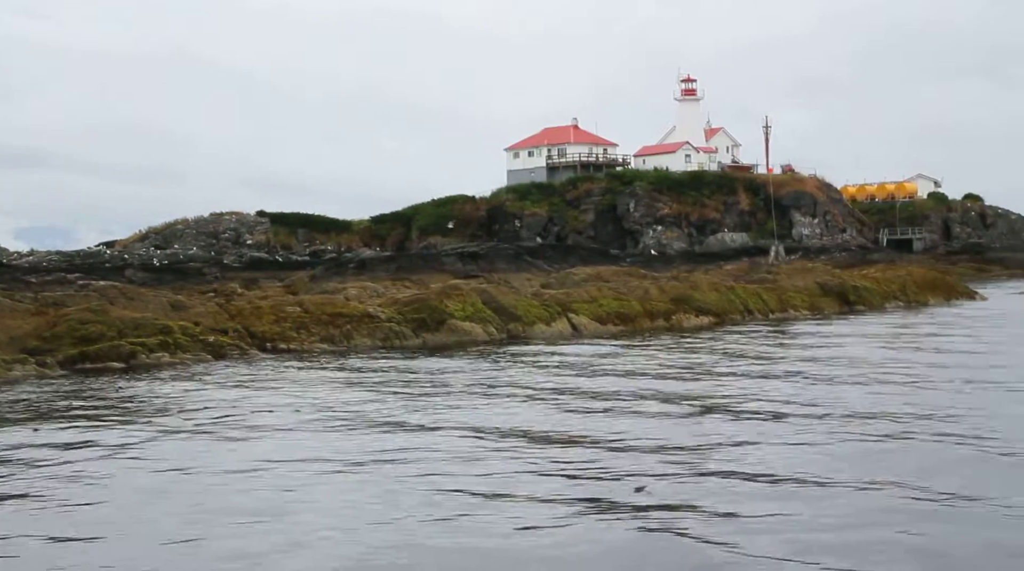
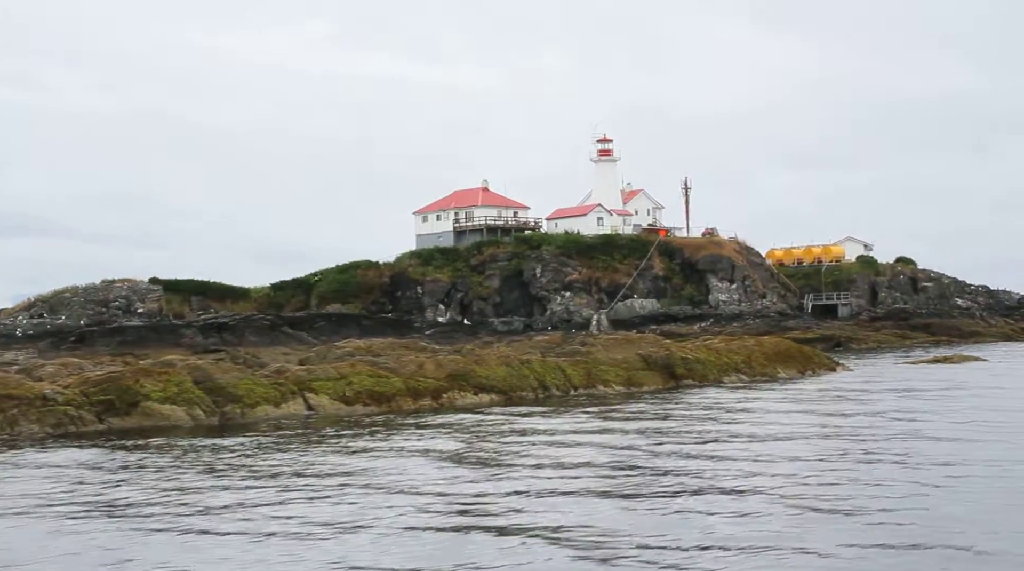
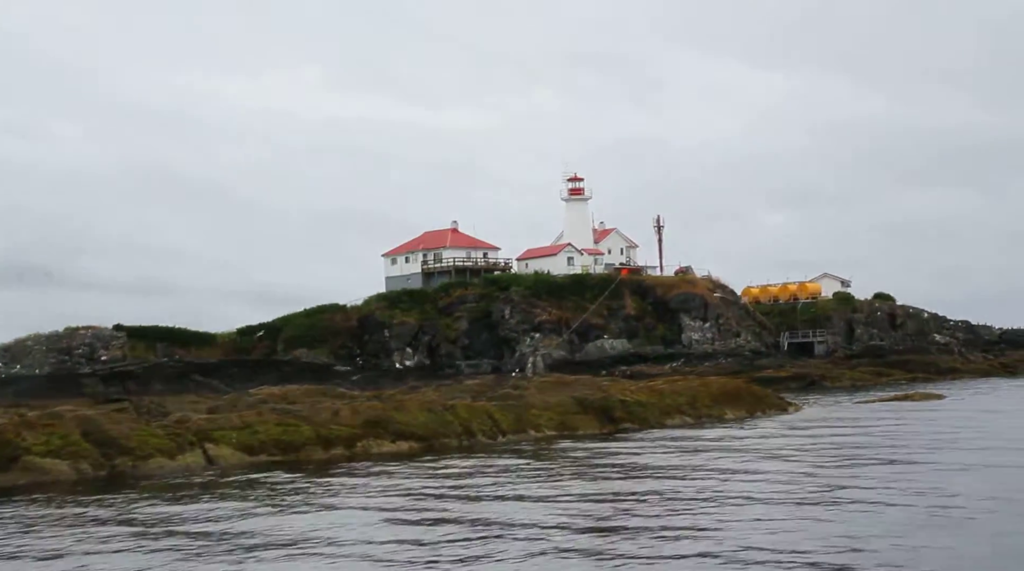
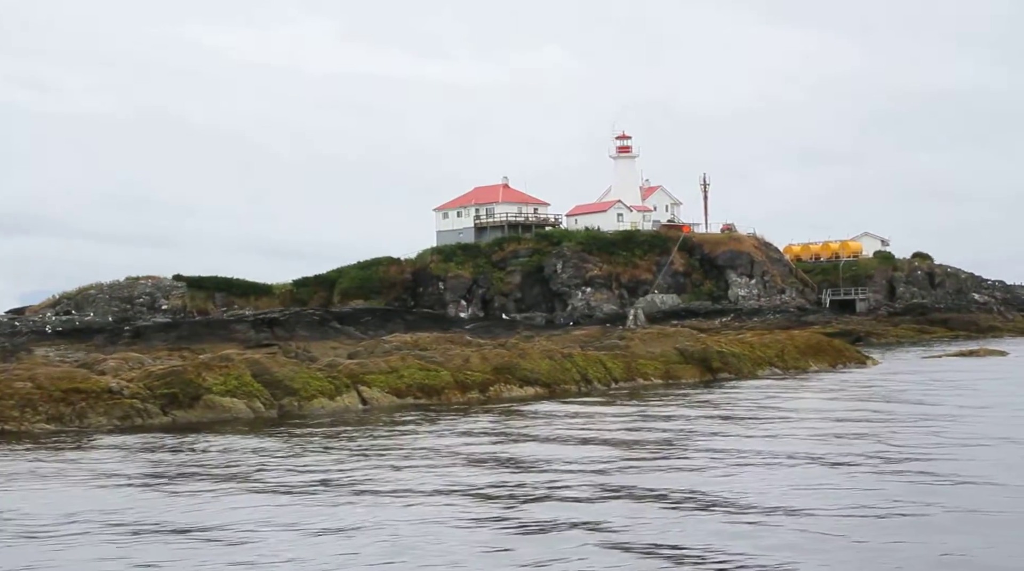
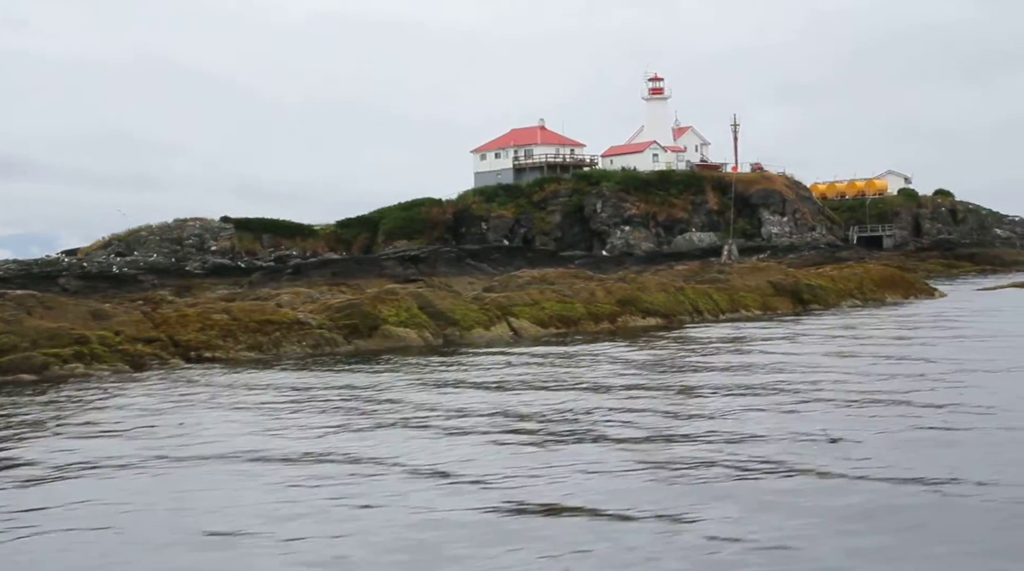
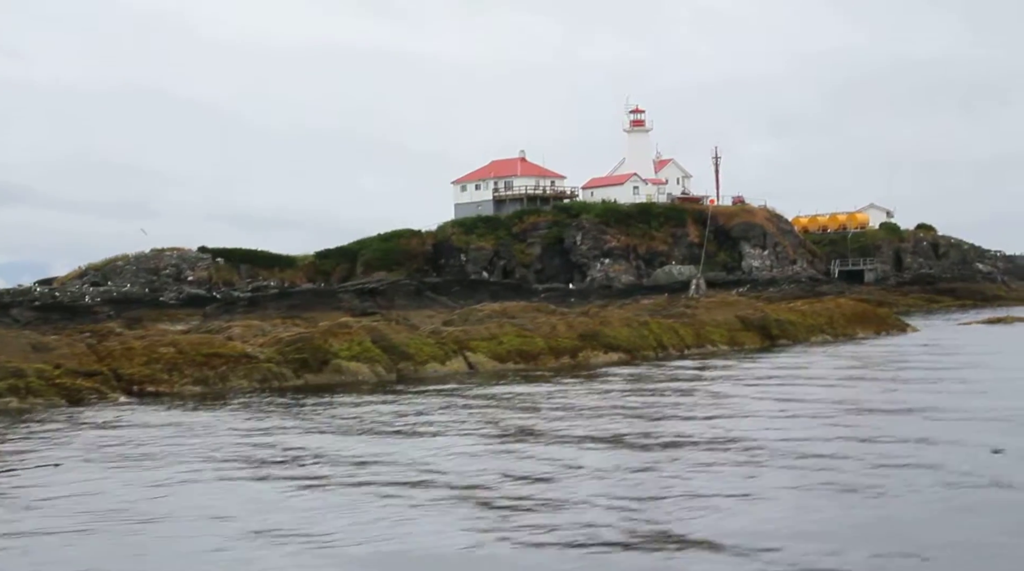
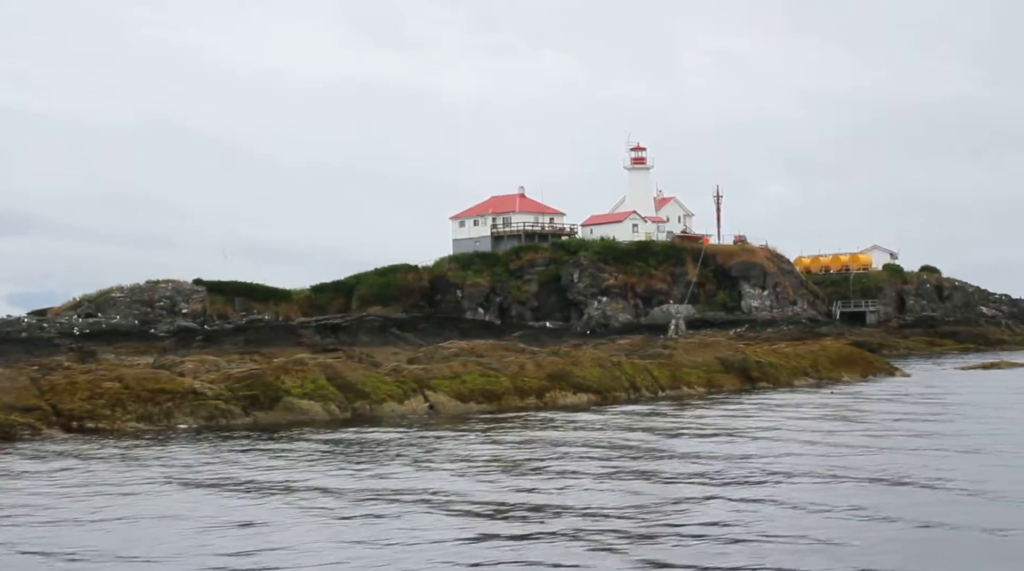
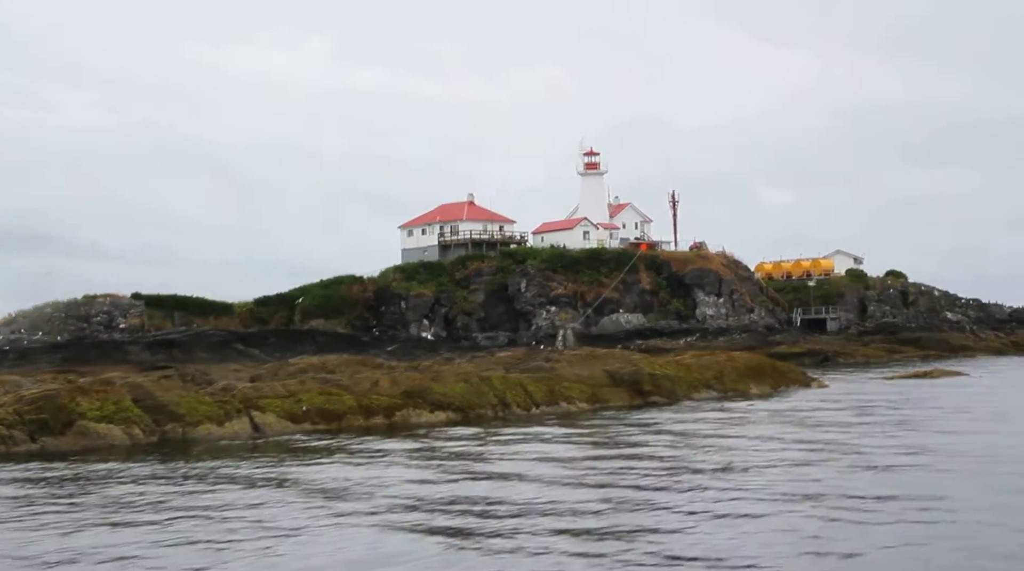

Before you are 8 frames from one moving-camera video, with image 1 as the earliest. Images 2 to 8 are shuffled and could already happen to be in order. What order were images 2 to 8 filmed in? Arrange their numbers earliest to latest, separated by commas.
5, 6, 7, 4, 2, 8, 3
